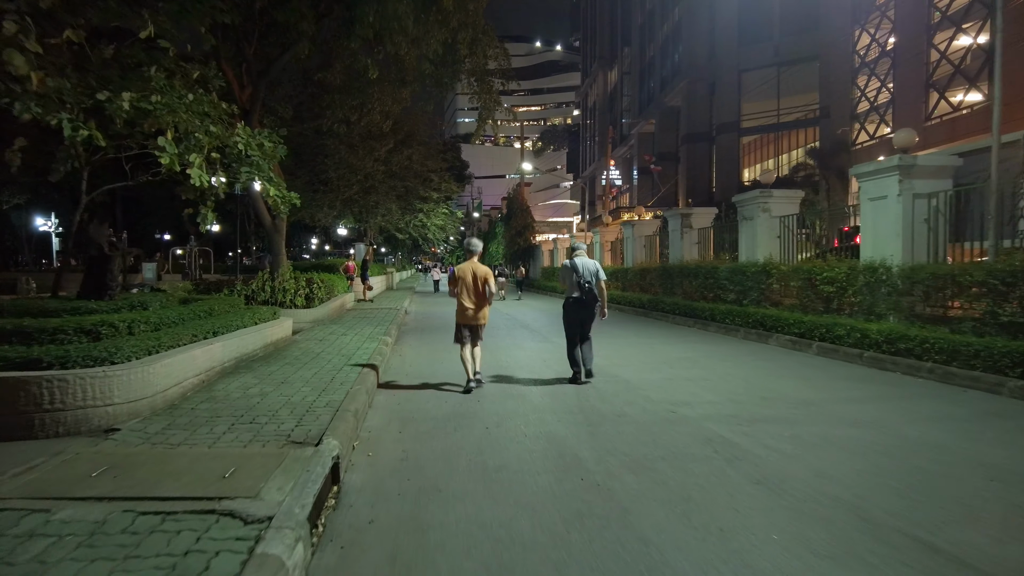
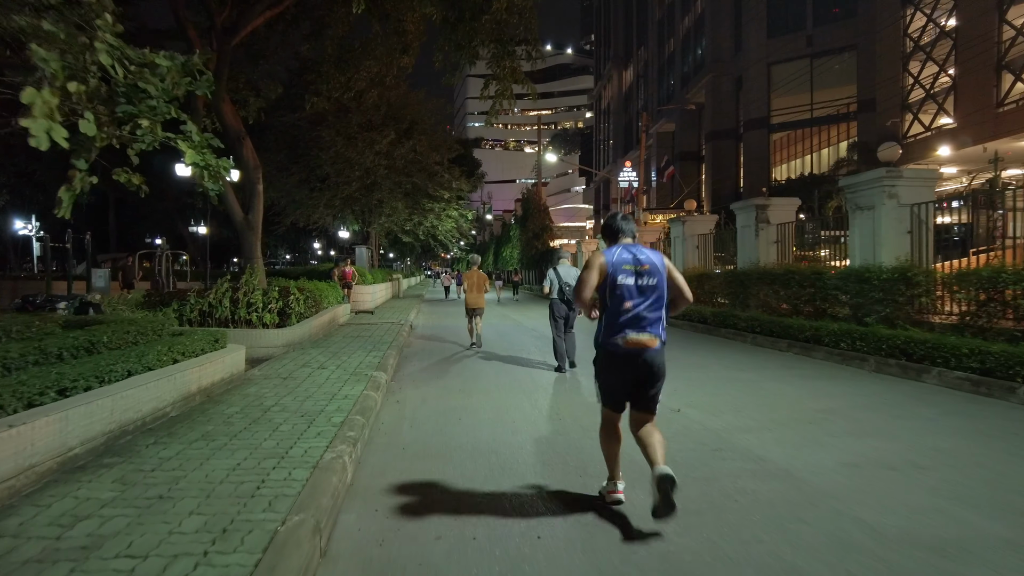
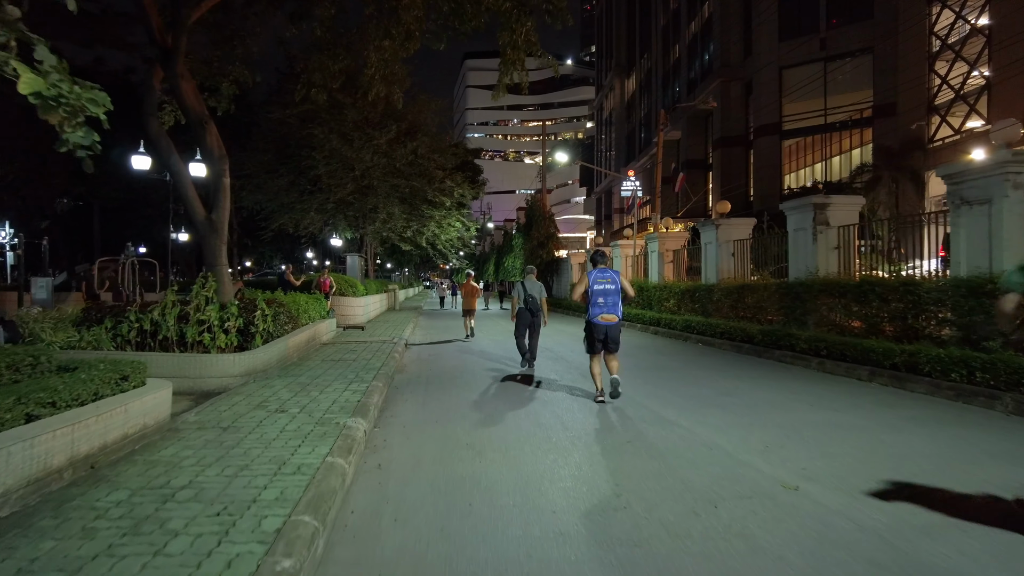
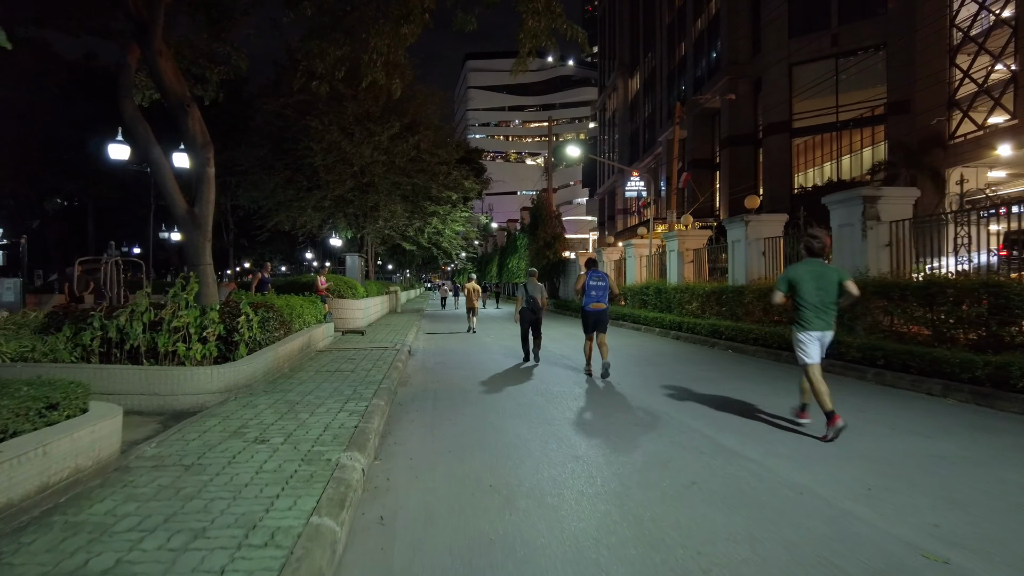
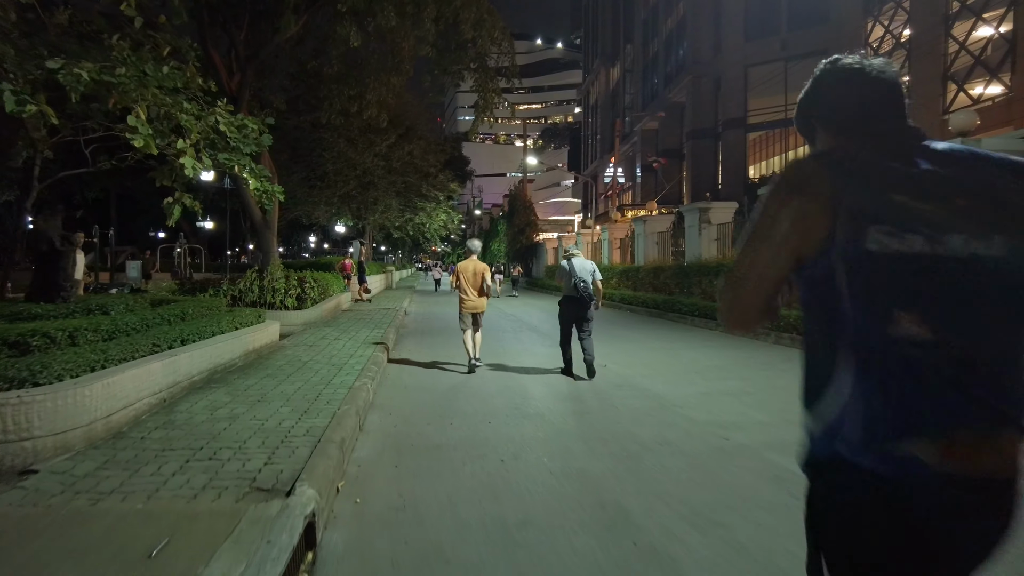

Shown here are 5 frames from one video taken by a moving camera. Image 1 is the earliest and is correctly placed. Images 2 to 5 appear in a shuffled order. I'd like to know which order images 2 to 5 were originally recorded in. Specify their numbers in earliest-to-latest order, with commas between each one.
5, 2, 3, 4
